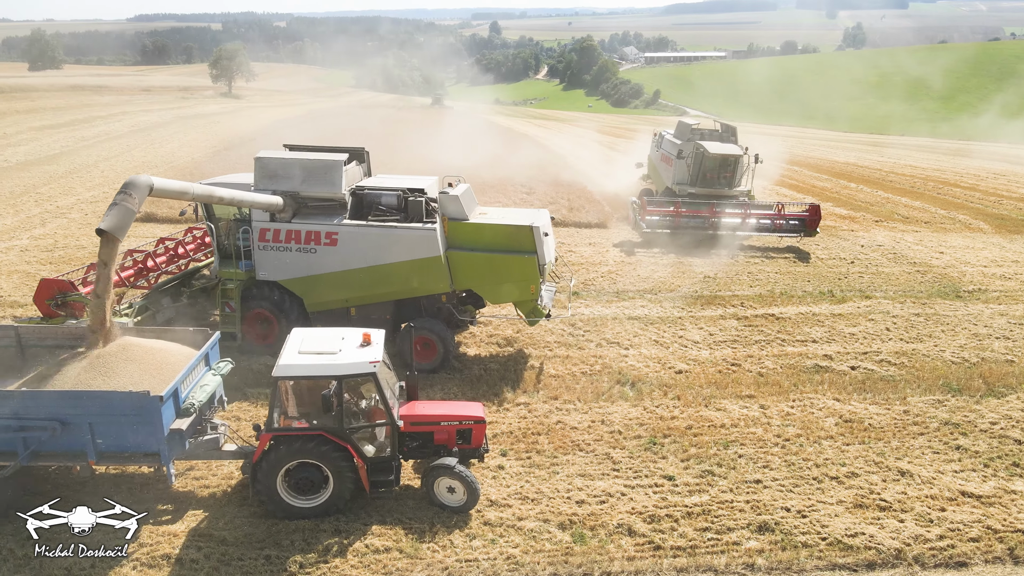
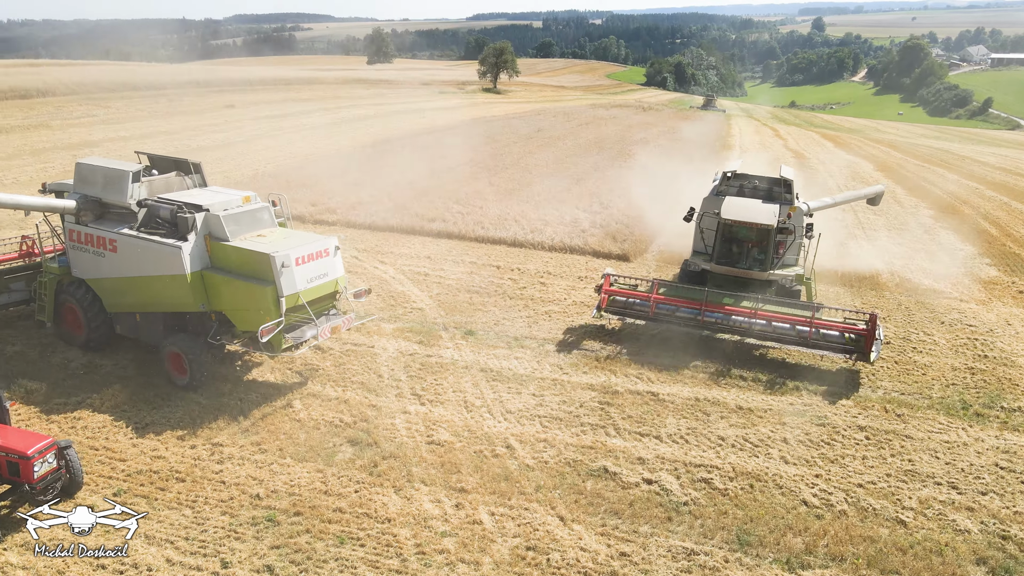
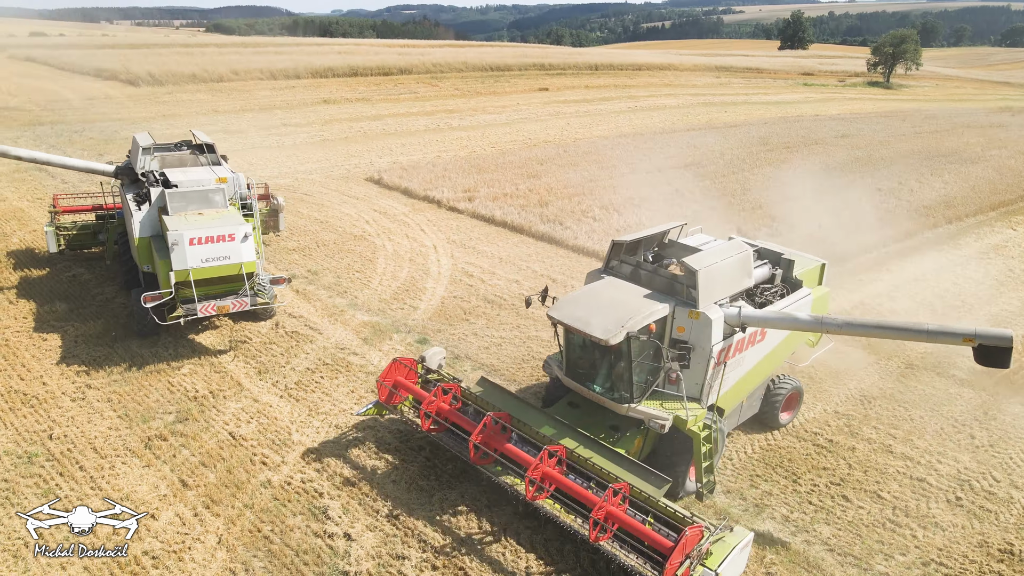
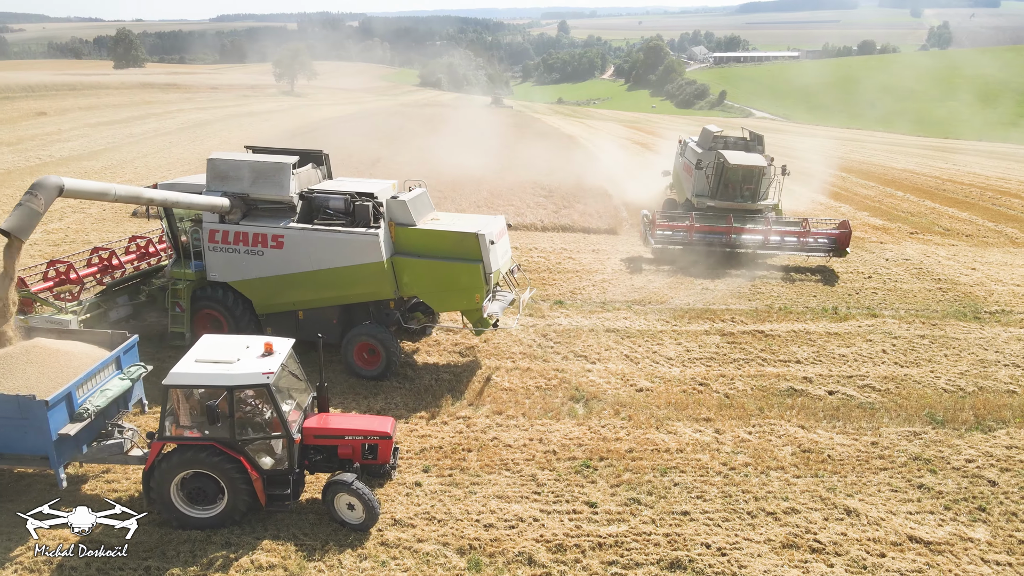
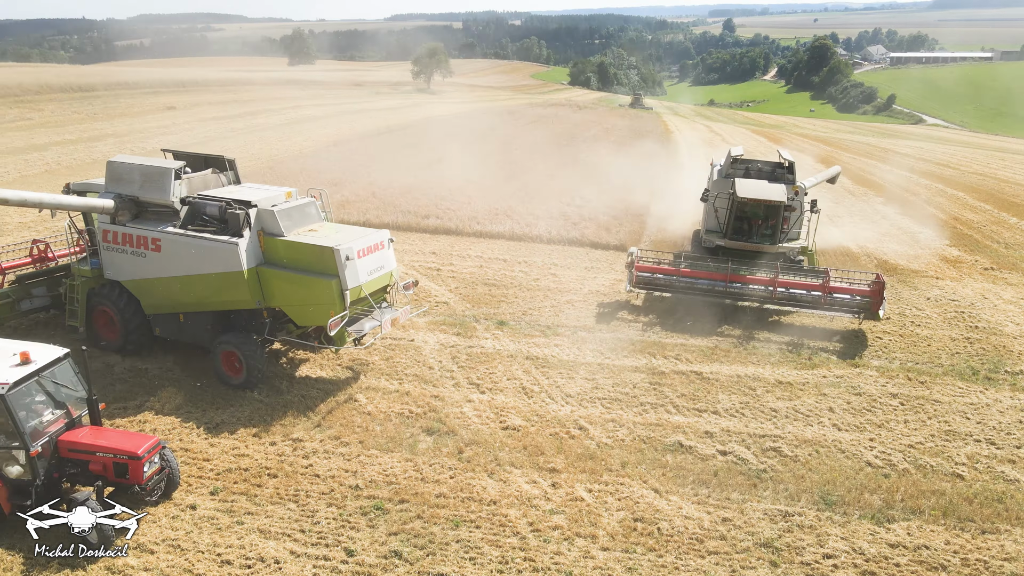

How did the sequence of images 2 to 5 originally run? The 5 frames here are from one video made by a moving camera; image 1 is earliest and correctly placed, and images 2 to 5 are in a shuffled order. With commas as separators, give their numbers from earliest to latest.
4, 5, 2, 3
